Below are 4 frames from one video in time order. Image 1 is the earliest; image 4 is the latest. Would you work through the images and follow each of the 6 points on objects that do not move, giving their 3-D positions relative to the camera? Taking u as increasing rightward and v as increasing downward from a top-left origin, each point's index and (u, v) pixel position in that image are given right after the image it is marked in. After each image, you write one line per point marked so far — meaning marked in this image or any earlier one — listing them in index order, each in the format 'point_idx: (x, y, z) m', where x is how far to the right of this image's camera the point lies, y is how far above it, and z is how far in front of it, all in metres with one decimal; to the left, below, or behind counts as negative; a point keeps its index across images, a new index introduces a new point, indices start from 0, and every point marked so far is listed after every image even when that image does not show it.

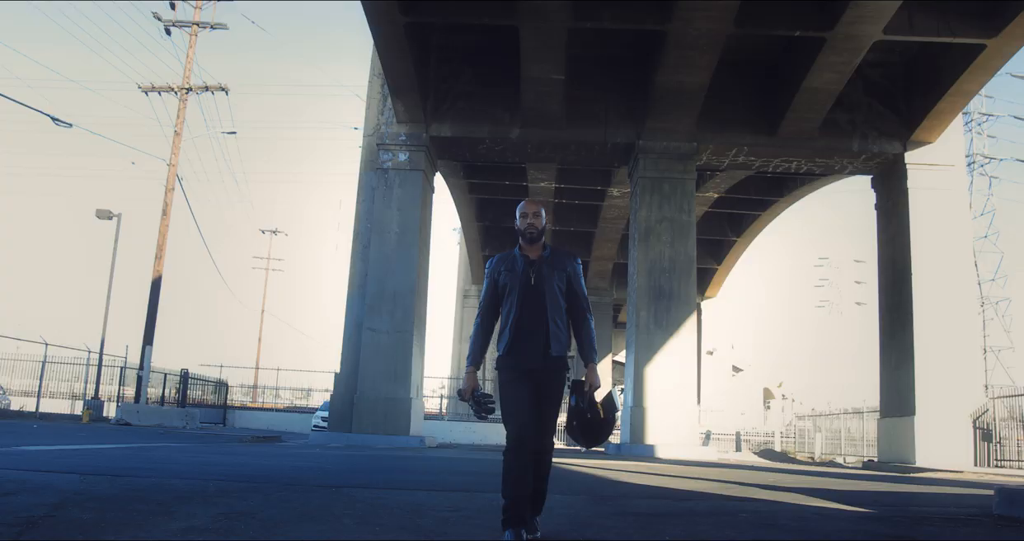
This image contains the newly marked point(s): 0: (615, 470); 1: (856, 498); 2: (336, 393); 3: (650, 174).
0: (+1.2, -2.3, +9.6) m
1: (+2.3, -1.5, +5.4) m
2: (-3.4, -2.4, +16.0) m
3: (+2.7, +1.9, +16.1) m
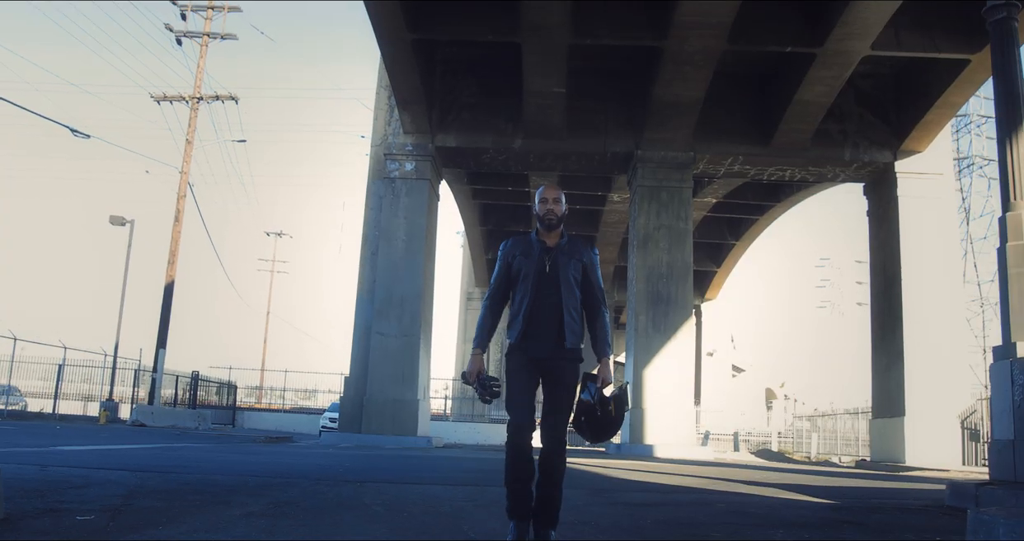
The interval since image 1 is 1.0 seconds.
0: (+1.3, -2.4, +10.1) m
1: (+2.3, -1.6, +6.0) m
2: (-3.4, -2.5, +16.6) m
3: (+2.8, +1.8, +16.7) m
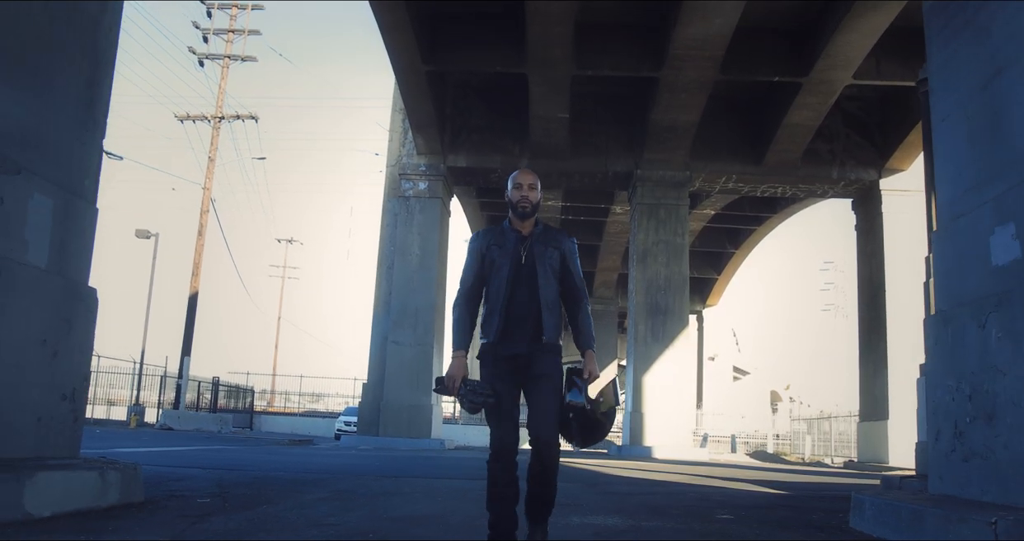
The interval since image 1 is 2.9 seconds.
0: (+1.4, -2.7, +11.2) m
1: (+2.4, -1.9, +7.1) m
2: (-3.2, -2.8, +17.8) m
3: (+2.9, +1.5, +17.8) m
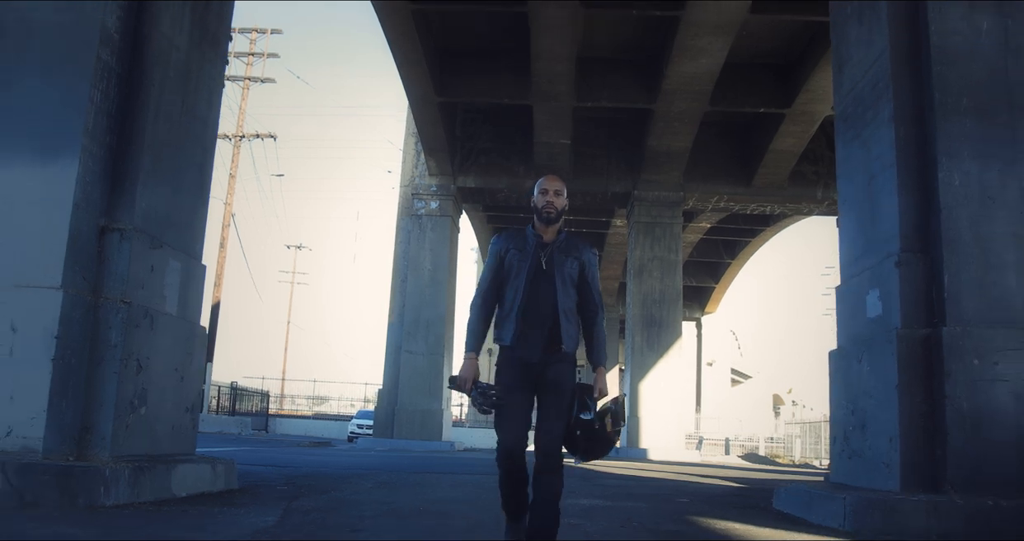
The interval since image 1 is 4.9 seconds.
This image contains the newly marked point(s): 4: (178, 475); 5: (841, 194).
0: (+1.5, -3.0, +12.5) m
1: (+2.5, -2.2, +8.4) m
2: (-3.1, -3.1, +19.1) m
3: (+3.1, +1.2, +19.1) m
4: (-2.0, -1.2, +4.8) m
5: (+2.2, +0.5, +5.3) m
